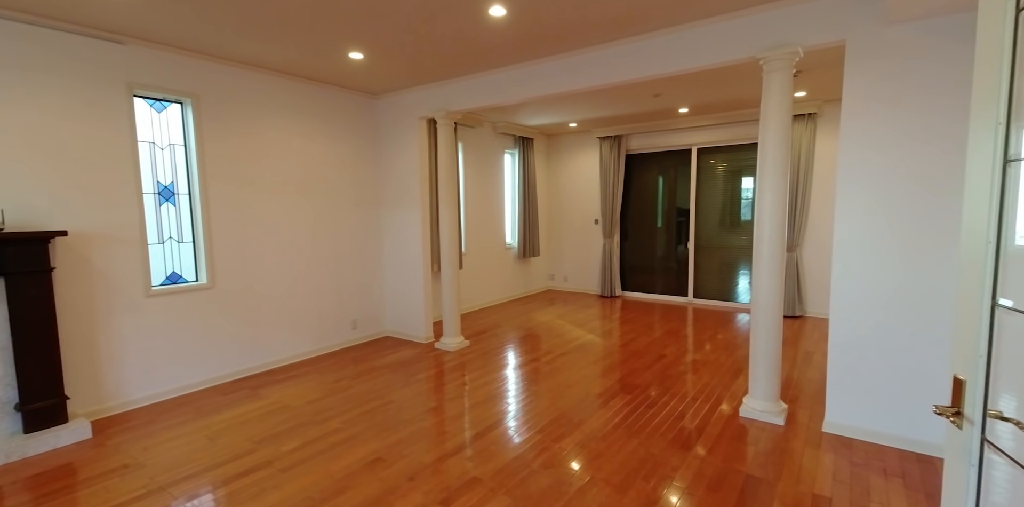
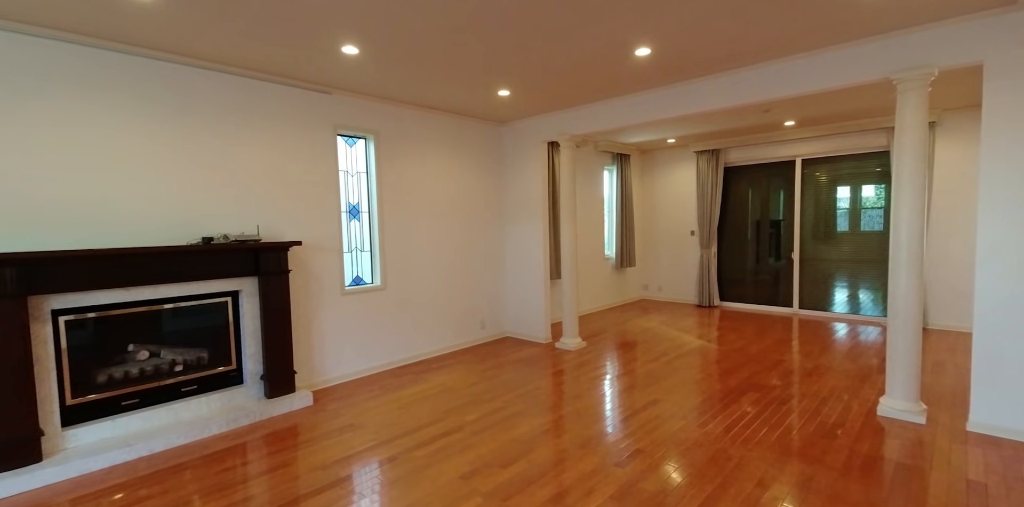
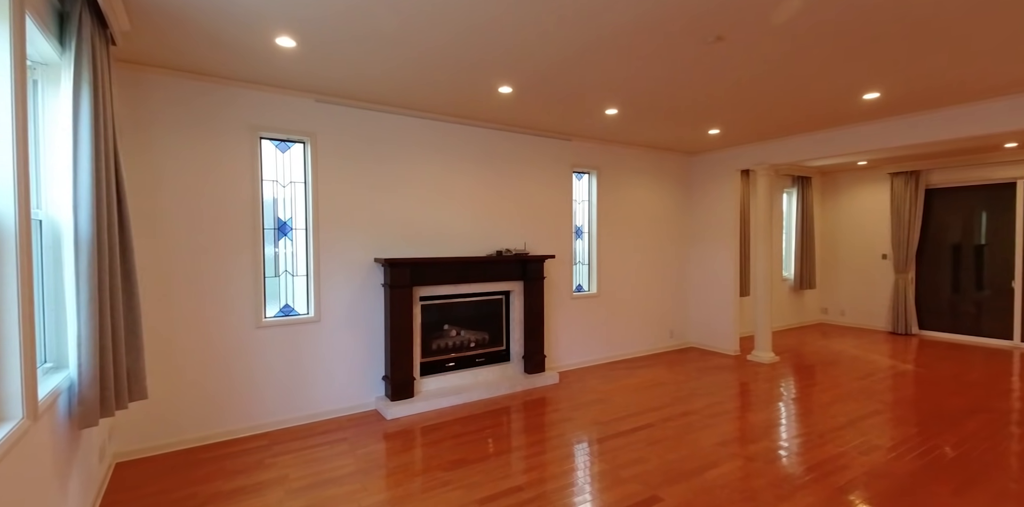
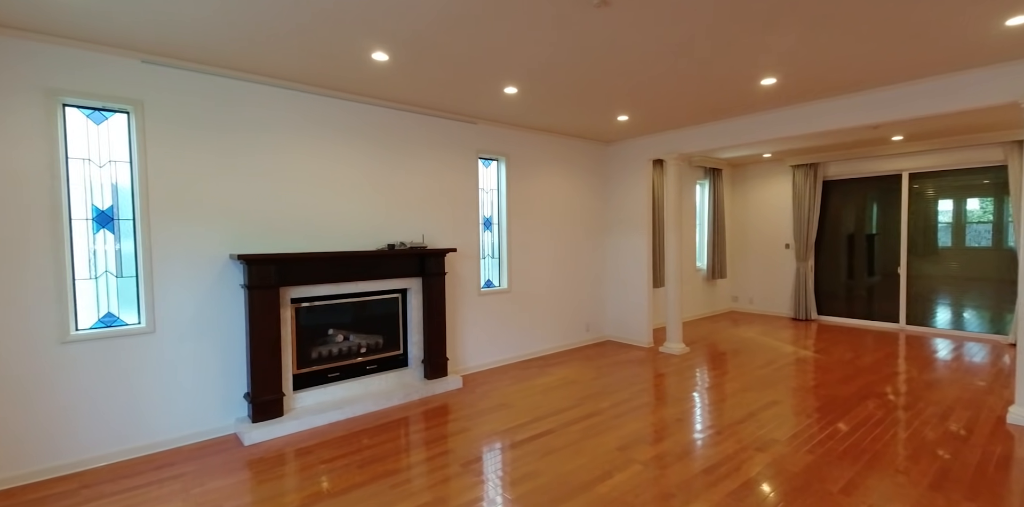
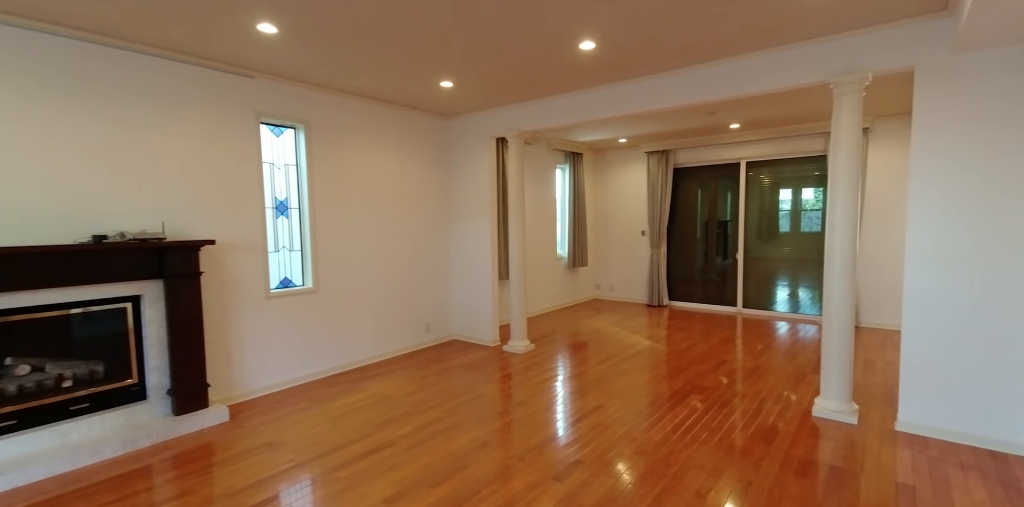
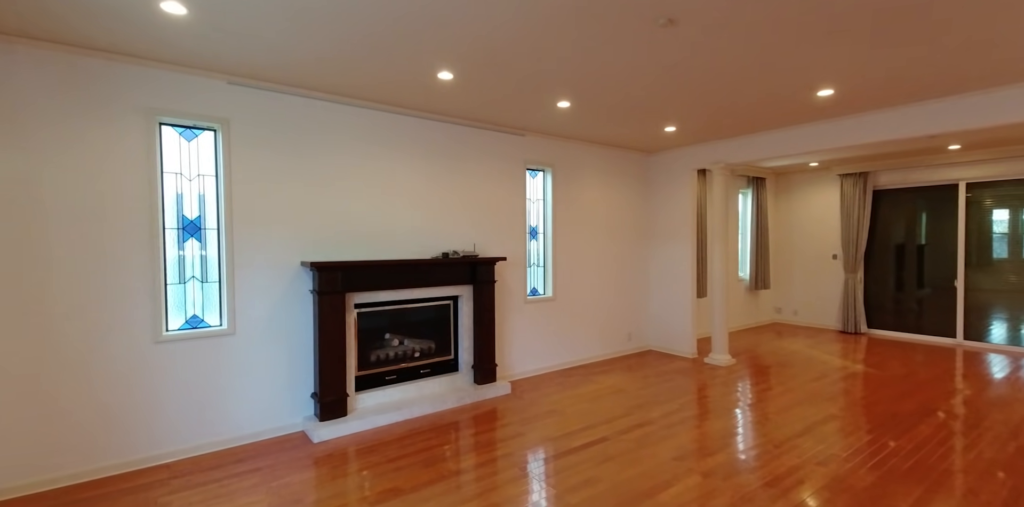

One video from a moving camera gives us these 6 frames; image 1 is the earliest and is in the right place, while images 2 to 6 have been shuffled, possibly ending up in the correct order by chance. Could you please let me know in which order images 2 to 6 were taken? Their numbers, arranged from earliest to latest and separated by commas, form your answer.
5, 2, 4, 6, 3
